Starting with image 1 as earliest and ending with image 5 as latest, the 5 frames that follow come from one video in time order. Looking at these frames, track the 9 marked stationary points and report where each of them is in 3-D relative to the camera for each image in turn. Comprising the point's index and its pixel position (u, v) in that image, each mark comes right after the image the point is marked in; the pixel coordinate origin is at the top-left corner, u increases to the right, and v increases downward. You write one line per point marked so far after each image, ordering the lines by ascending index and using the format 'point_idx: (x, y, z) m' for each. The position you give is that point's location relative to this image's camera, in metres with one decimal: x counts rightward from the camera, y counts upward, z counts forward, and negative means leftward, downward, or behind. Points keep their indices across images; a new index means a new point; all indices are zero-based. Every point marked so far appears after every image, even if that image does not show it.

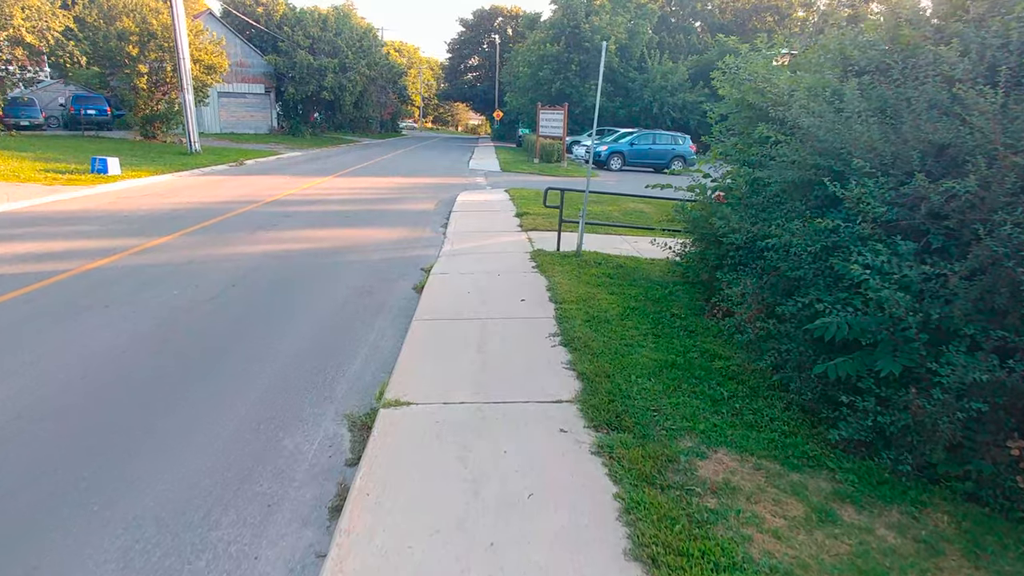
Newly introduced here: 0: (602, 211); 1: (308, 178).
0: (+1.3, +1.1, +11.9) m
1: (-4.6, +2.5, +18.6) m
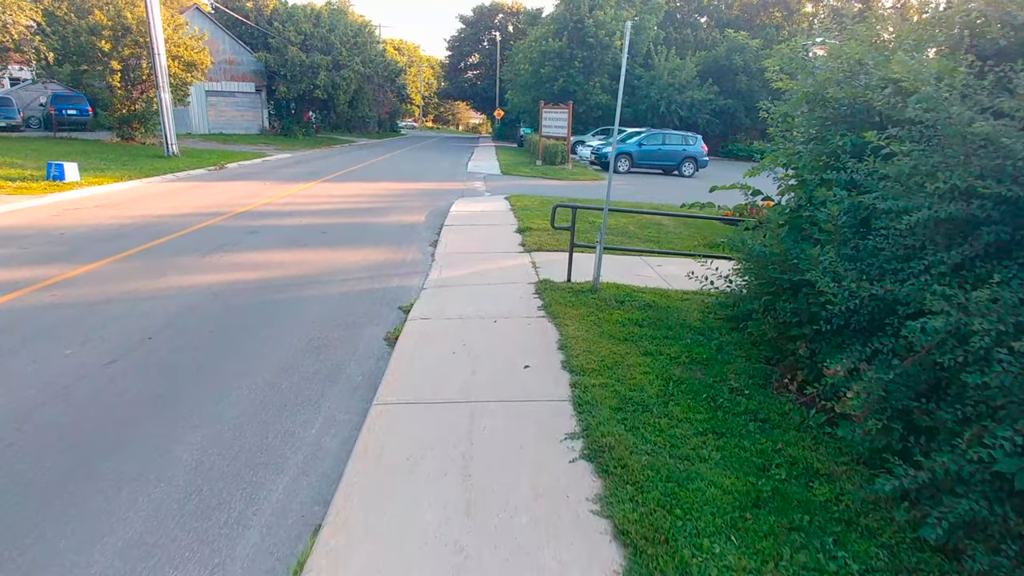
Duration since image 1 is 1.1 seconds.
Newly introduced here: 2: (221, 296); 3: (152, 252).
0: (+1.3, +0.7, +10.4) m
1: (-4.6, +2.2, +17.1) m
2: (-2.3, -0.1, +6.5) m
3: (-3.6, +0.3, +8.2) m
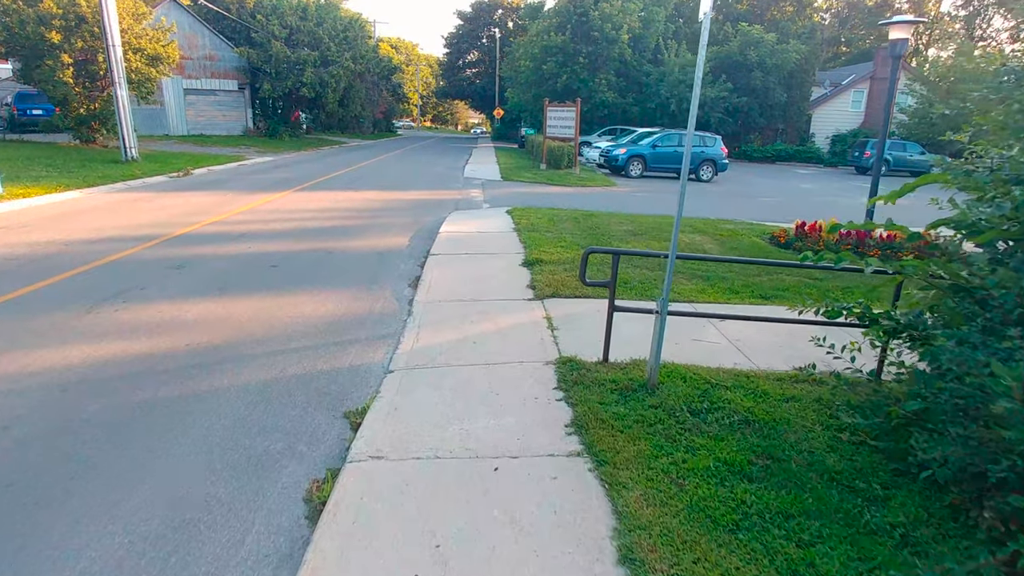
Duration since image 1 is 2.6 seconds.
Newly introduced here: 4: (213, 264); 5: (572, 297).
0: (+1.4, +0.3, +8.1) m
1: (-4.5, +1.7, +14.8) m
2: (-2.3, -0.5, +4.2) m
3: (-3.5, -0.1, +5.9) m
4: (-2.8, +0.2, +7.8) m
5: (+0.5, -0.1, +6.5) m
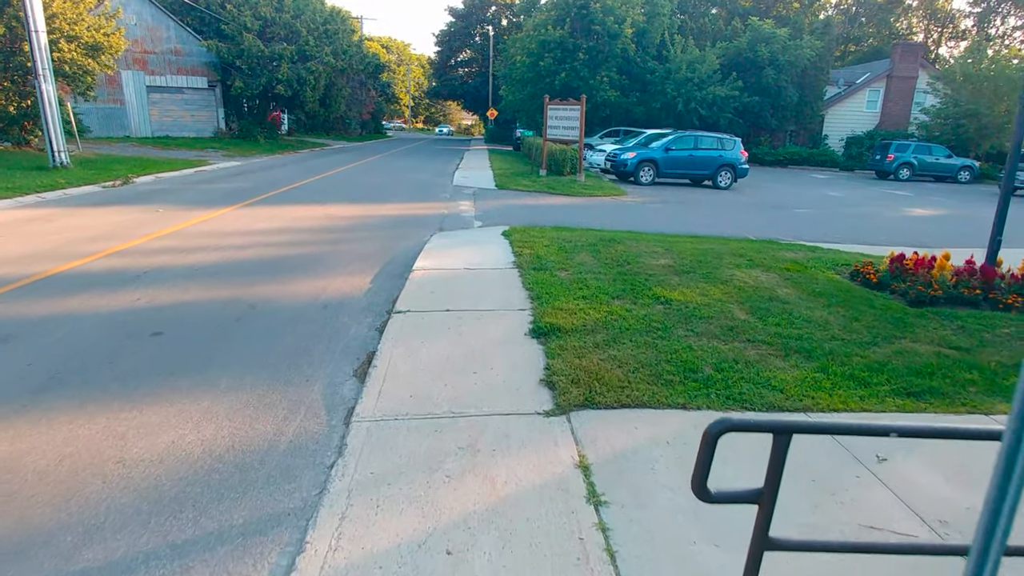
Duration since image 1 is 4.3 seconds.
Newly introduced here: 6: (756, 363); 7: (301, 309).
0: (+1.4, -0.2, +5.5) m
1: (-4.6, +1.2, +12.2) m
2: (-2.2, -1.0, +1.6) m
3: (-3.5, -0.6, +3.3) m
4: (-2.8, -0.3, +5.2) m
5: (+0.5, -0.6, +3.9) m
6: (+1.4, -0.4, +4.8) m
7: (-1.5, -0.2, +6.1) m
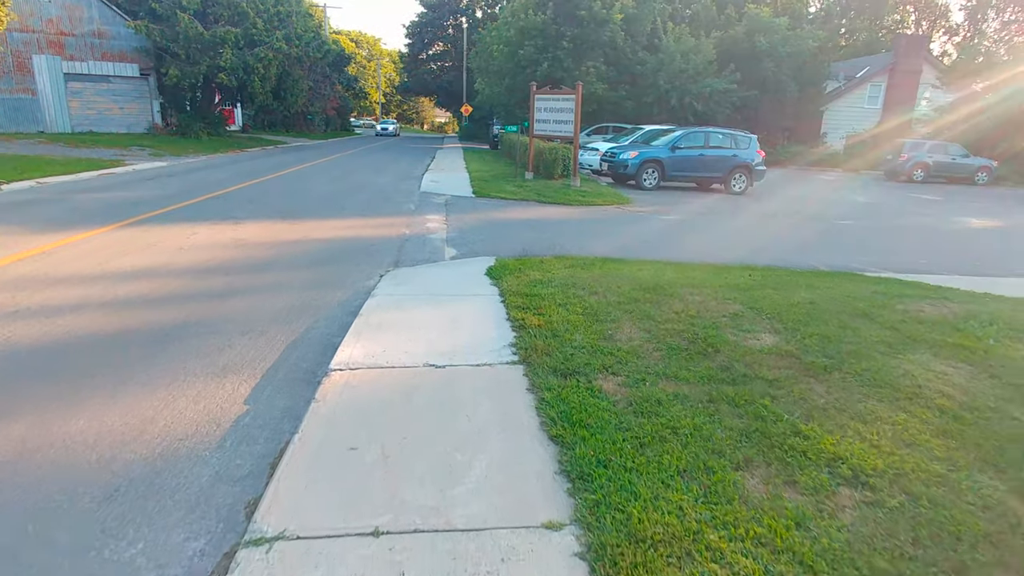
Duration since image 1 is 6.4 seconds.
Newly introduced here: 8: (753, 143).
0: (+1.4, -0.8, +2.3) m
1: (-4.7, +0.7, +8.8) m
2: (-2.0, -1.6, -1.7) m
3: (-3.4, -1.2, -0.1) m
4: (-2.7, -0.8, +1.8) m
5: (+0.6, -1.1, +0.6) m
6: (+1.5, -1.0, +1.5) m
7: (-1.5, -0.7, +2.8) m
8: (+5.5, +3.3, +18.7) m
